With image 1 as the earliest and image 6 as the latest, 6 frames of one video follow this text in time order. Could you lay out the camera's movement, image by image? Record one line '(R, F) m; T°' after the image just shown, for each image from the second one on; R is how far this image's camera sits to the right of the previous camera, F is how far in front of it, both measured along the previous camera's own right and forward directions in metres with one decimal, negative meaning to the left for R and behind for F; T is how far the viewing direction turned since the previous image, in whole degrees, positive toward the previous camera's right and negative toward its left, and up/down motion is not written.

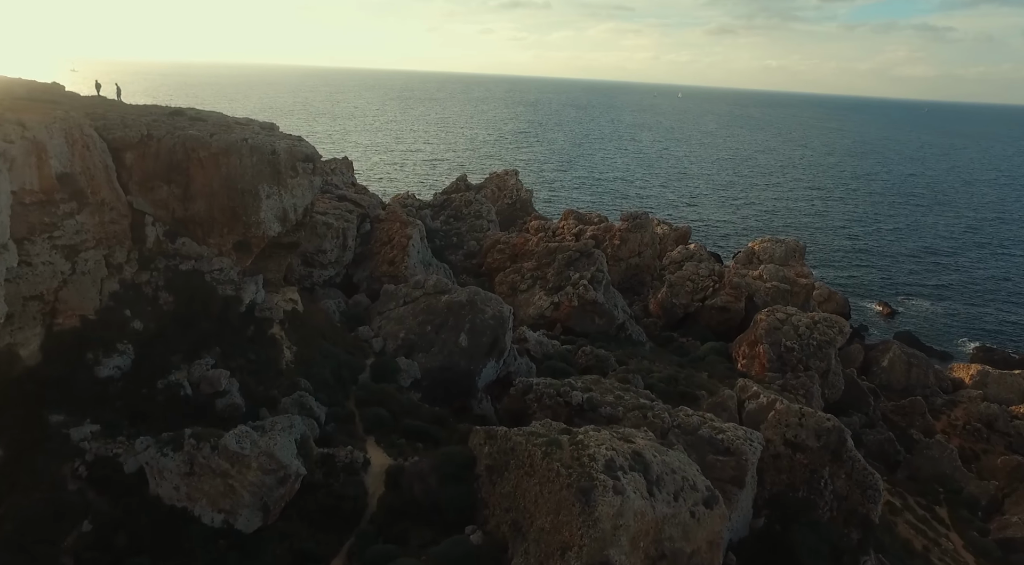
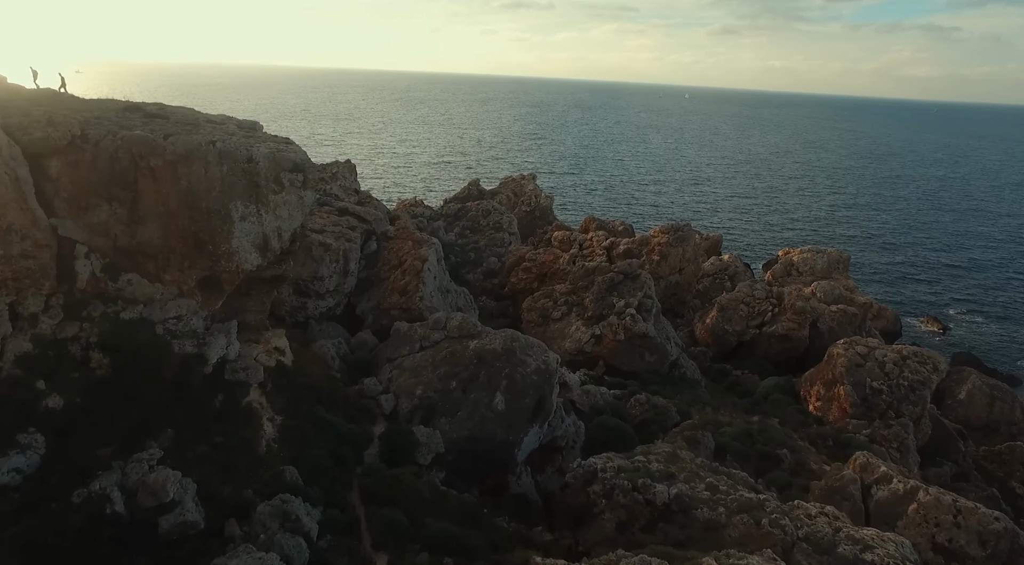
(-1.3, +5.4) m; 0°
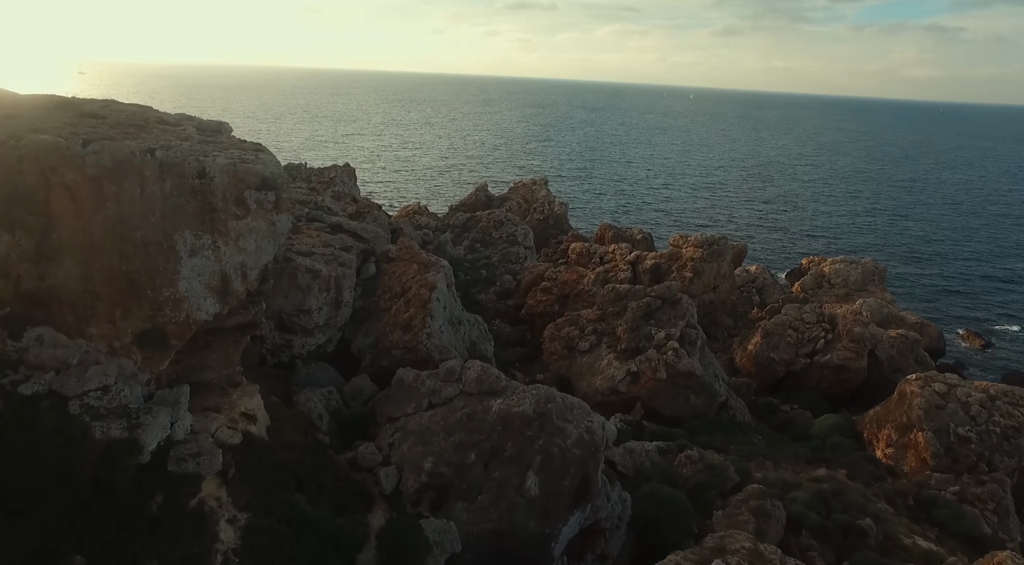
(-0.7, +4.1) m; 0°
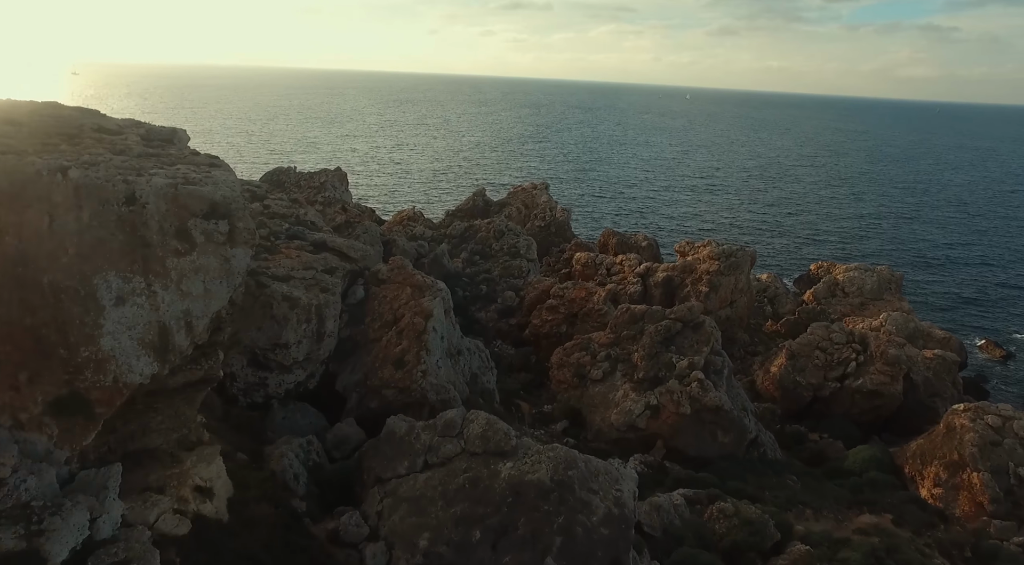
(-0.3, +2.6) m; 0°
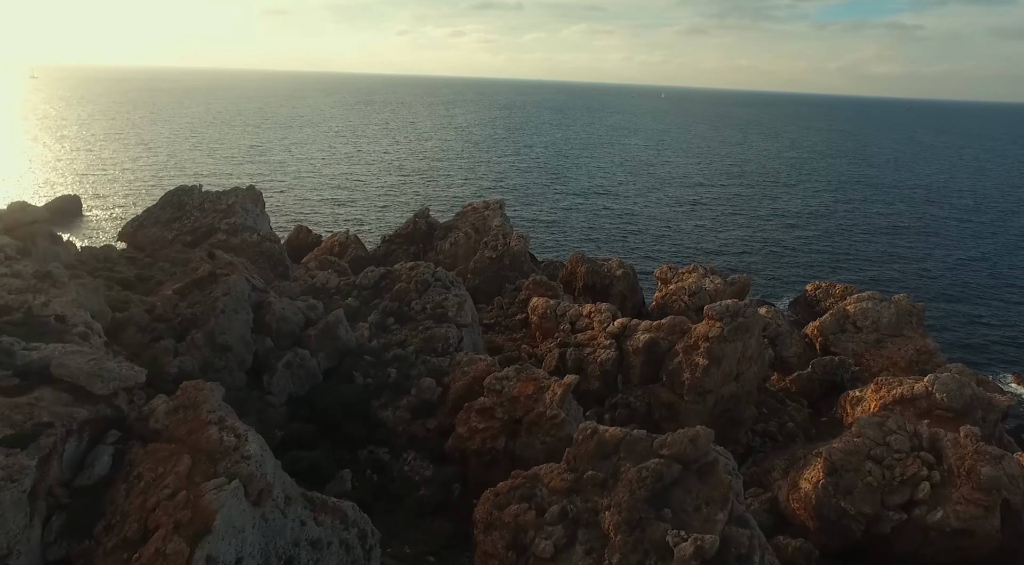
(+1.9, +9.1) m; +2°
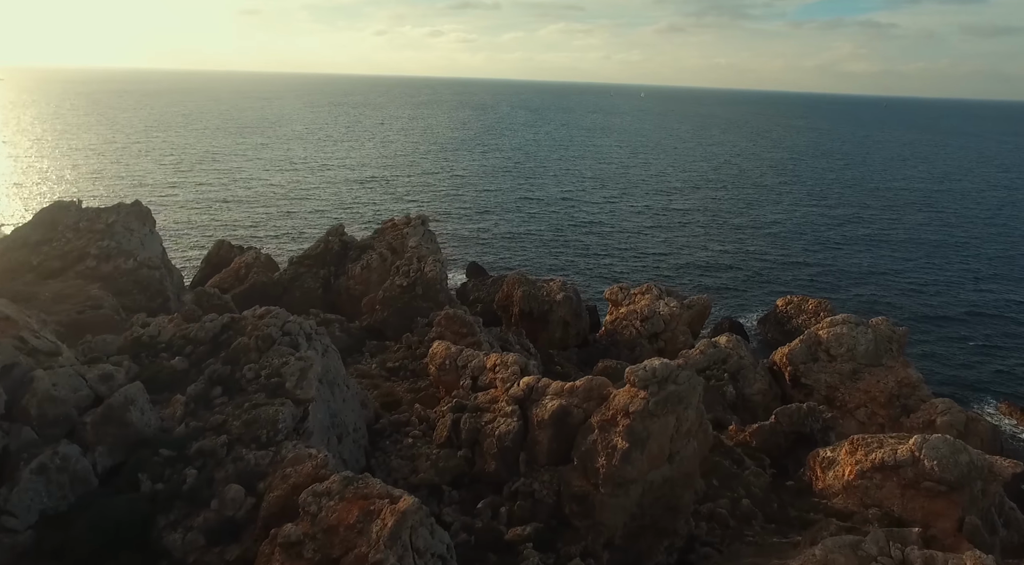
(+3.5, +5.9) m; +1°
